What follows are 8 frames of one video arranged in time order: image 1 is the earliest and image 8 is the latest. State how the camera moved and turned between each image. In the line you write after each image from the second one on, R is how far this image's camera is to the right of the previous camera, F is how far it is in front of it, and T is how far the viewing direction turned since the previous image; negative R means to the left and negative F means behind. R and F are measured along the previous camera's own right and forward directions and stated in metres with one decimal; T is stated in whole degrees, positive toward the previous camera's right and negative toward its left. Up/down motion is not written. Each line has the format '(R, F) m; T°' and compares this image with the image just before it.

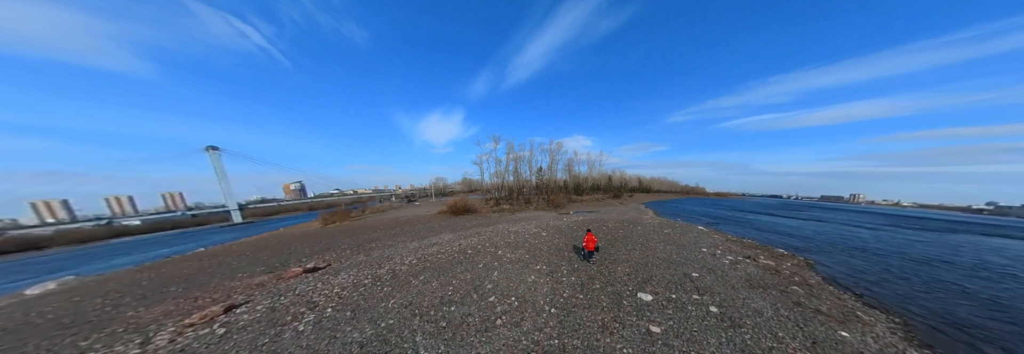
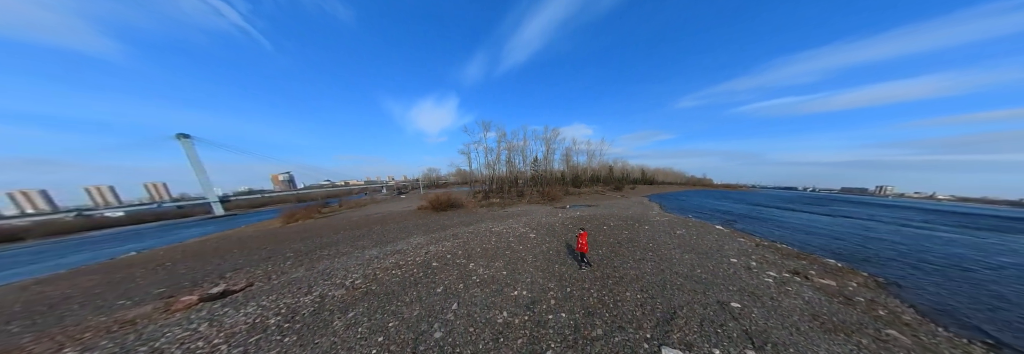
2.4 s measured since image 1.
(+0.8, +2.1) m; +1°
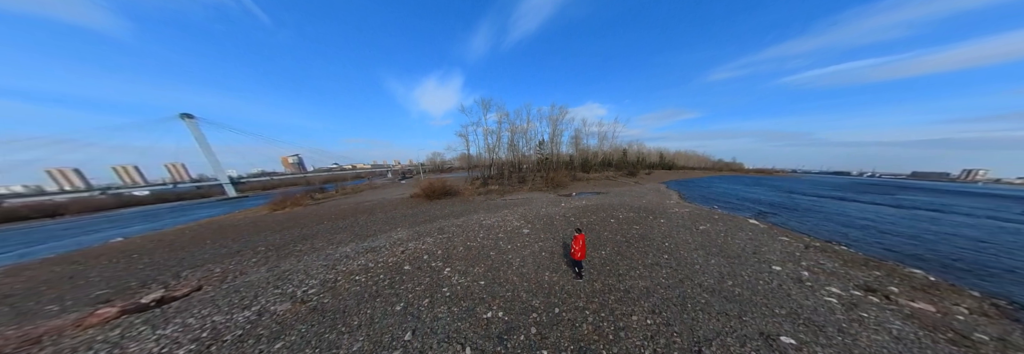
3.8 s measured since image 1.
(+0.7, +1.4) m; -2°
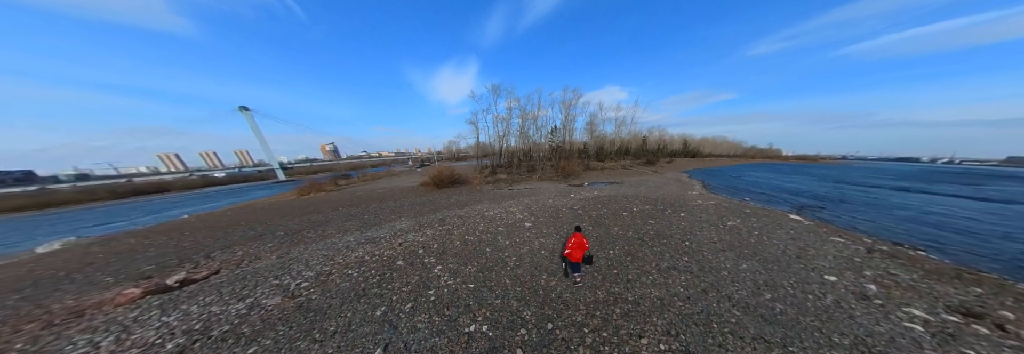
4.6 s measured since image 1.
(+0.6, +0.8) m; -6°
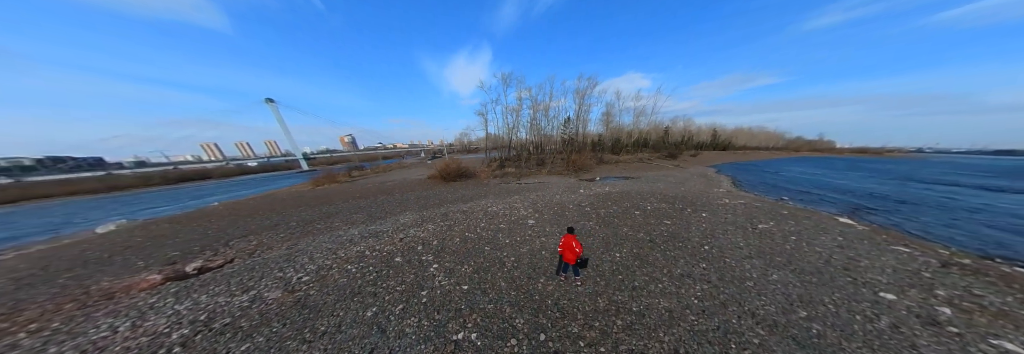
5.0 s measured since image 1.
(+0.3, +0.4) m; -3°
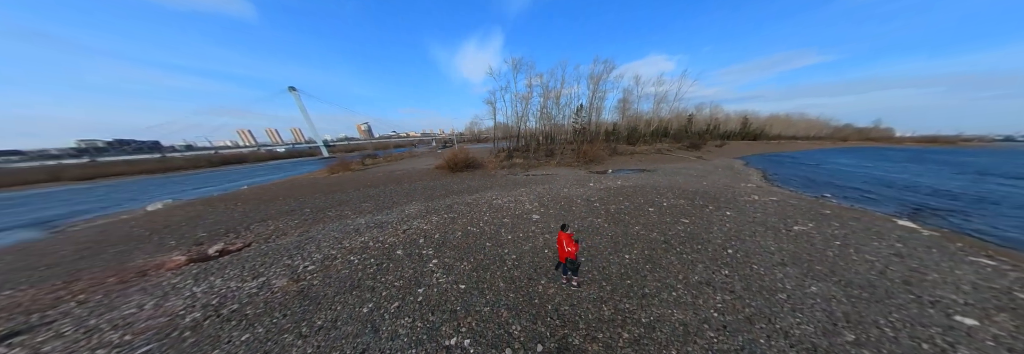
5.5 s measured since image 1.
(+0.2, +0.4) m; -3°
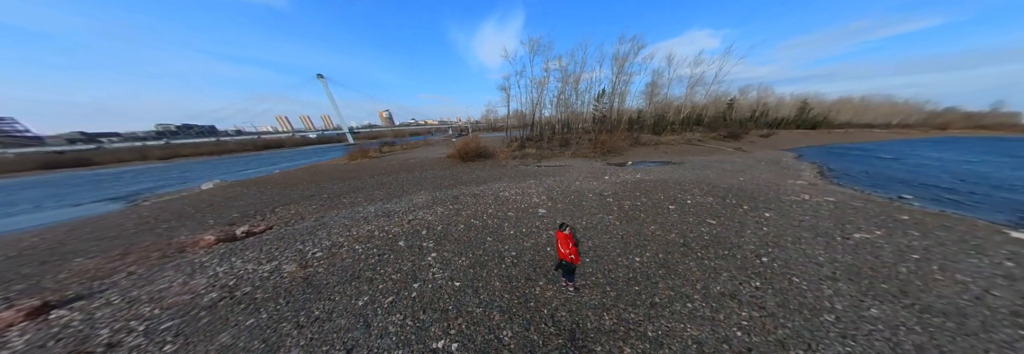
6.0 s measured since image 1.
(+0.4, +0.5) m; -5°
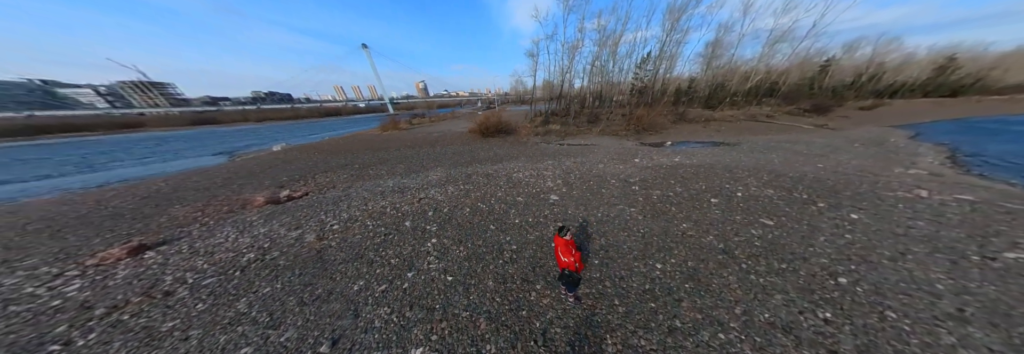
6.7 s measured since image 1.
(+0.5, +0.8) m; -8°
